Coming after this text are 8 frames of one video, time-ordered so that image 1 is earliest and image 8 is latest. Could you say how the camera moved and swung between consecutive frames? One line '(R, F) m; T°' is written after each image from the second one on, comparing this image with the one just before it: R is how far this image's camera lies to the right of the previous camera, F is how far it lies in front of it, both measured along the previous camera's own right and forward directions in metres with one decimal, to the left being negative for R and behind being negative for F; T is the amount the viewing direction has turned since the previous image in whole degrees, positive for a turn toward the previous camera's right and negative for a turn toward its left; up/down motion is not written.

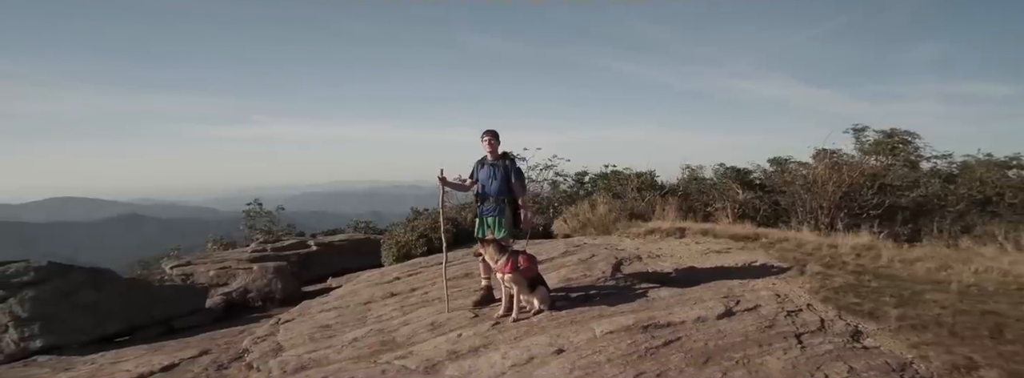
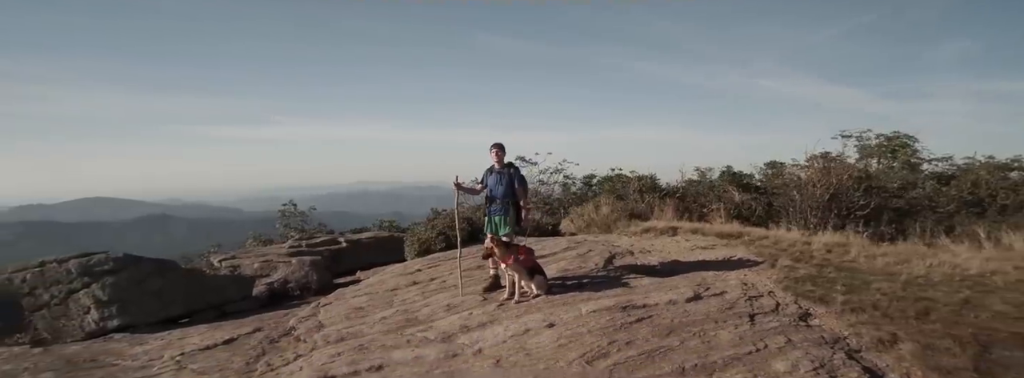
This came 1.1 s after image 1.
(+0.2, -1.0) m; -2°
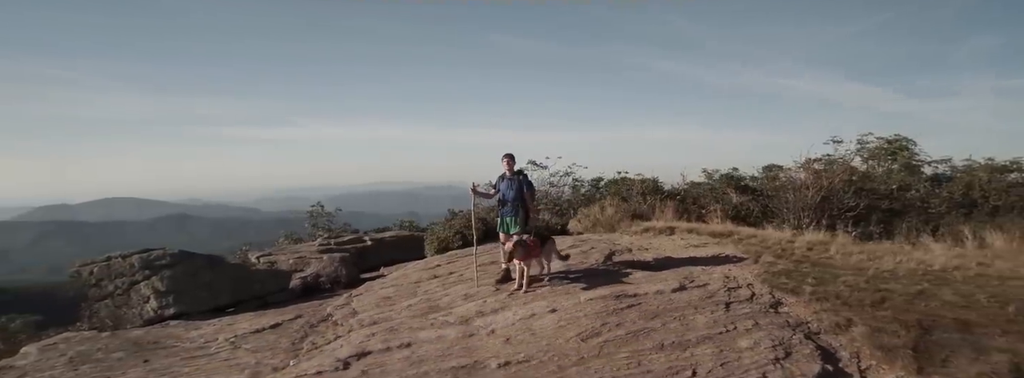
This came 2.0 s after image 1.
(+0.1, -0.9) m; -1°
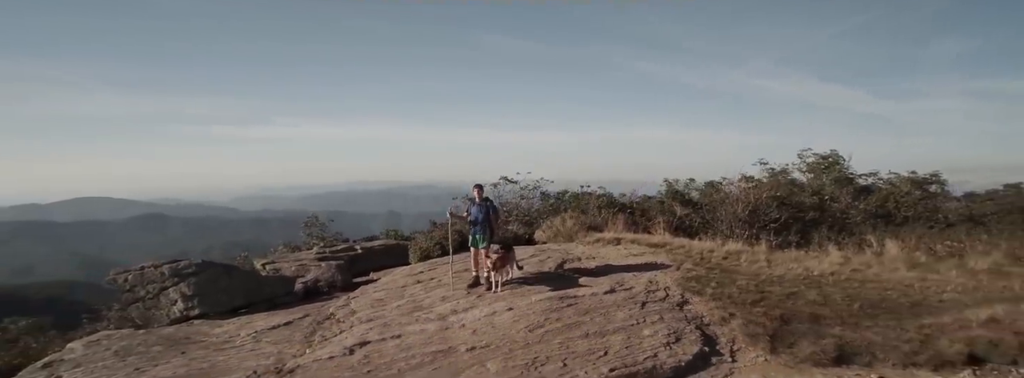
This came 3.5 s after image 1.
(+0.2, -1.8) m; +2°
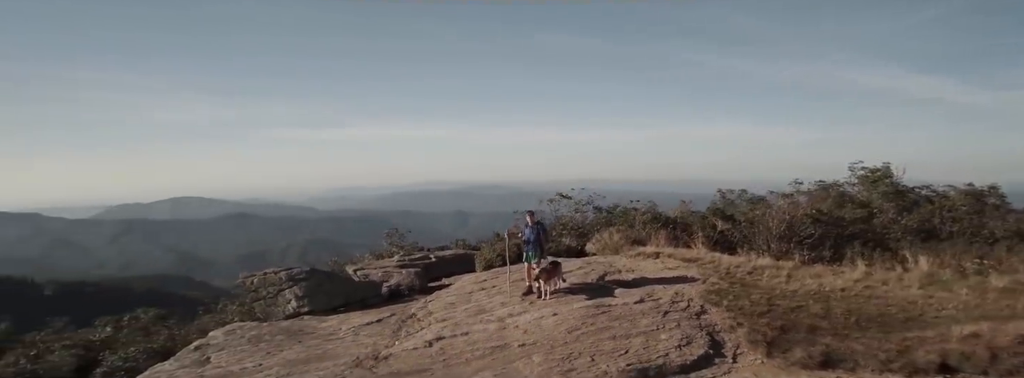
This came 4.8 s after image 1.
(+0.4, -1.9) m; -7°
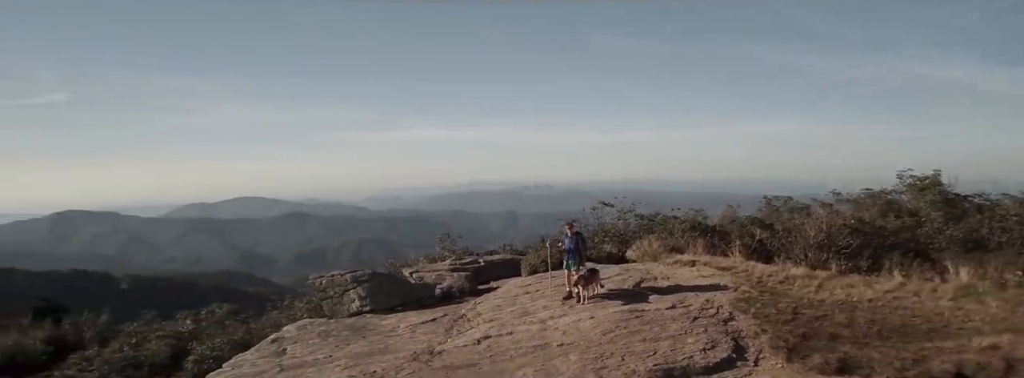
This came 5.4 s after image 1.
(+0.2, -1.0) m; -5°
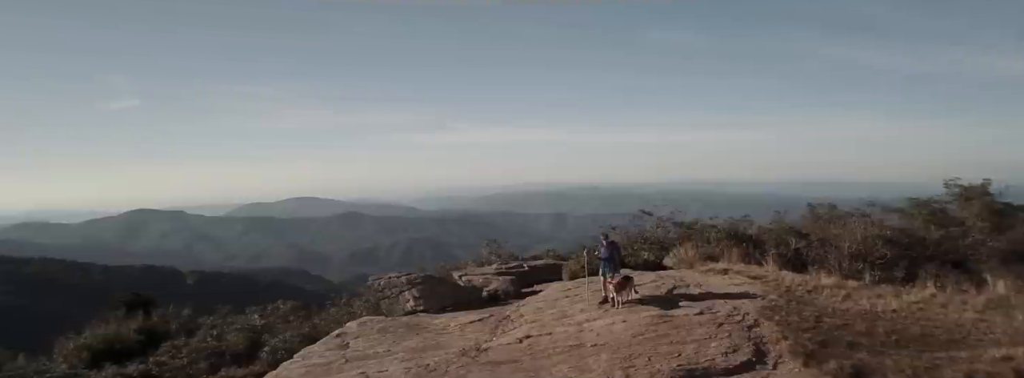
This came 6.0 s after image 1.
(+0.2, -1.1) m; -5°
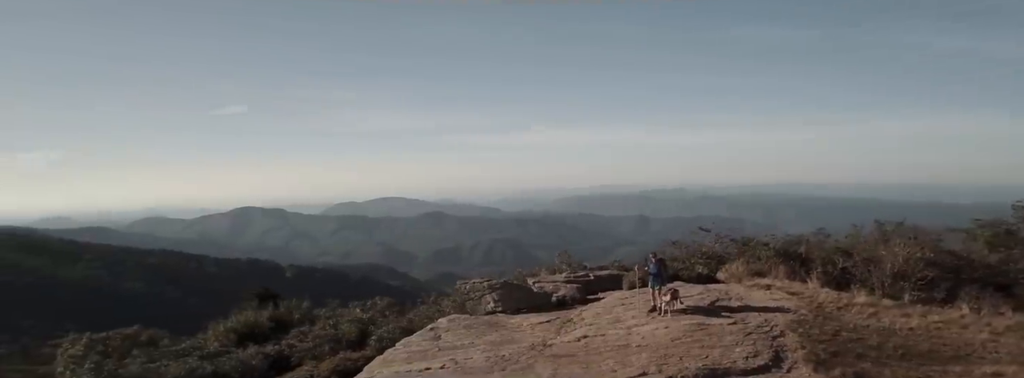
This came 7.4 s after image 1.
(+0.5, -2.7) m; -8°
